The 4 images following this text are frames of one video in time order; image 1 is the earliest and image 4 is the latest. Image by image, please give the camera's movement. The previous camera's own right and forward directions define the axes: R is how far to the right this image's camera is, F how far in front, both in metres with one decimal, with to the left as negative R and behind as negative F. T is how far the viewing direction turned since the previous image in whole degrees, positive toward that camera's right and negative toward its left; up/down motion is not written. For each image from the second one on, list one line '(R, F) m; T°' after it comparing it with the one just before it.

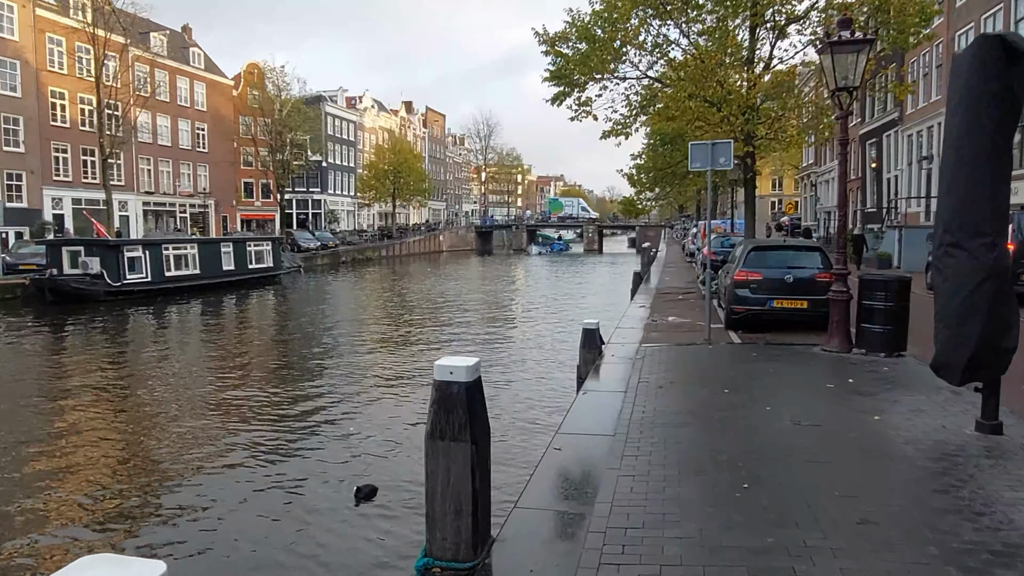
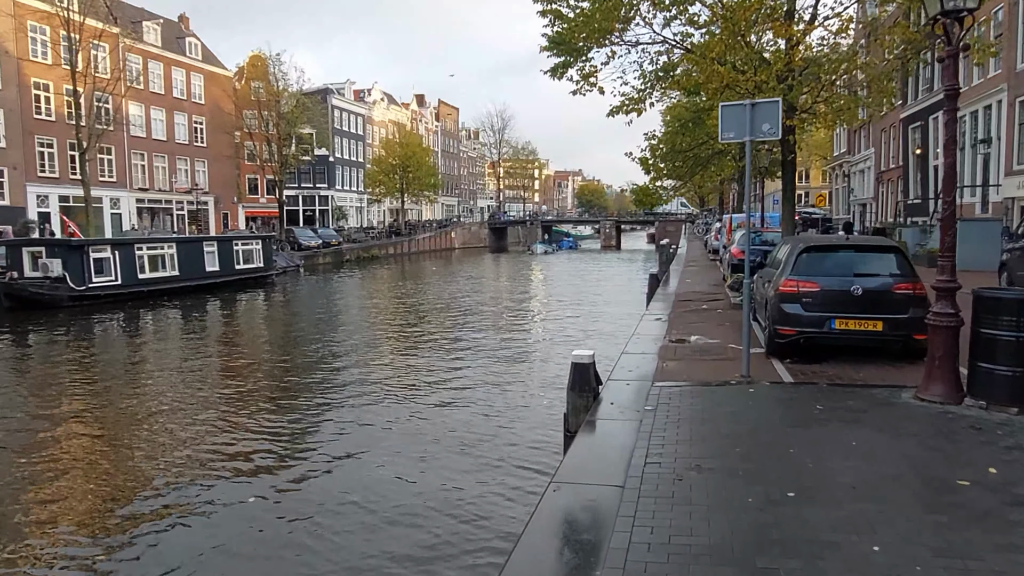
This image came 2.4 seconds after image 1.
(+0.5, +2.3) m; -1°
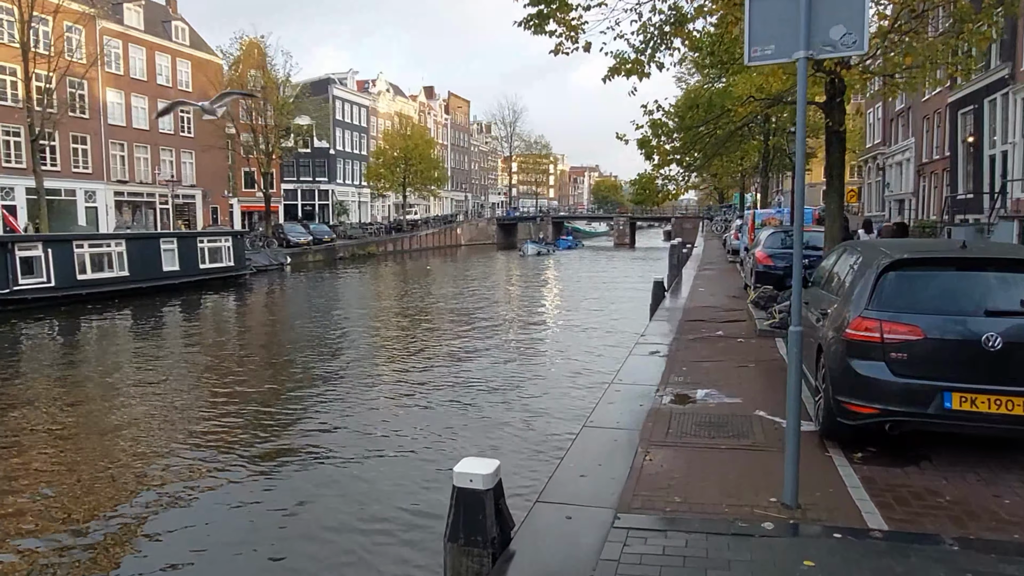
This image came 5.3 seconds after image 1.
(+0.8, +2.9) m; -1°
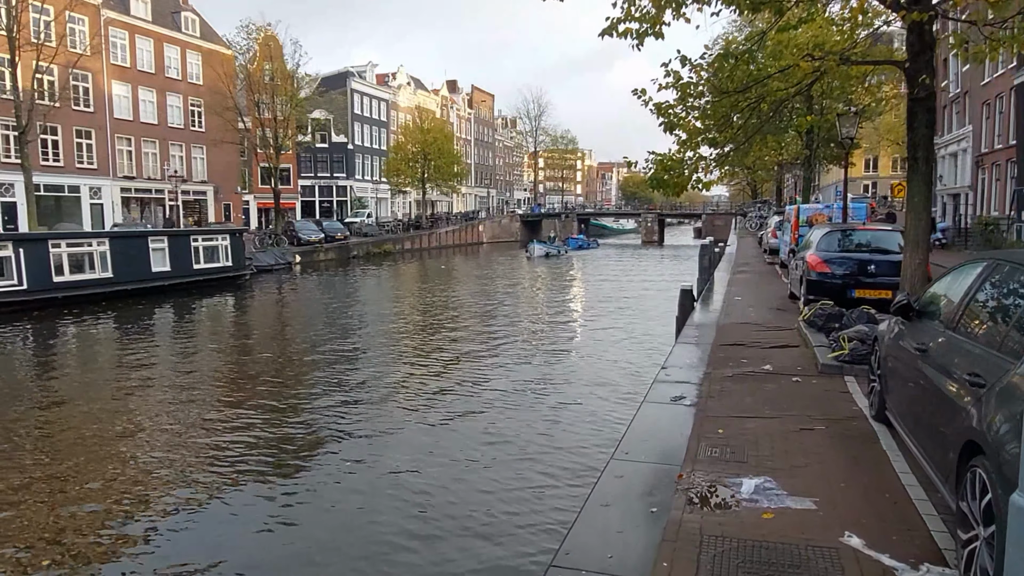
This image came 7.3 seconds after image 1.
(+0.4, +1.9) m; -2°
